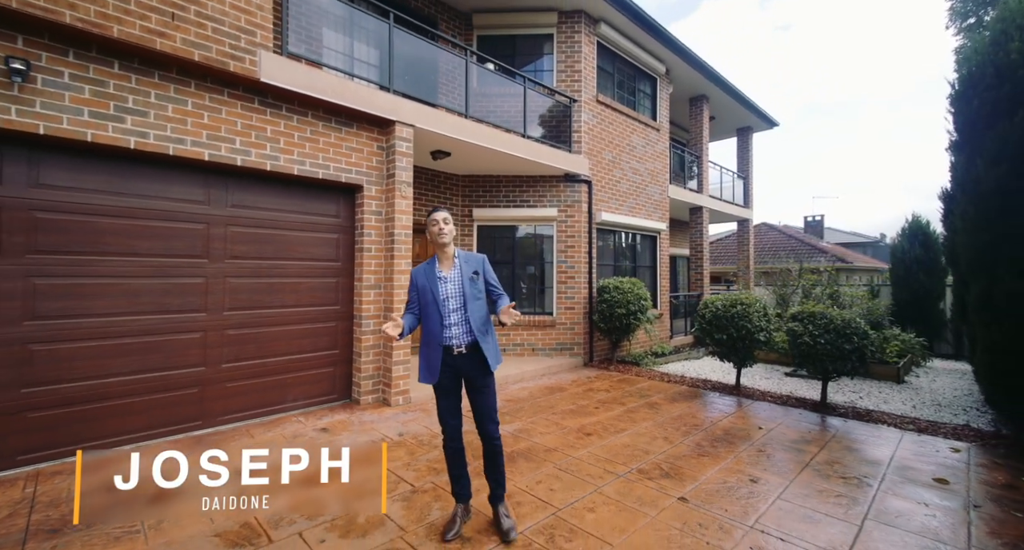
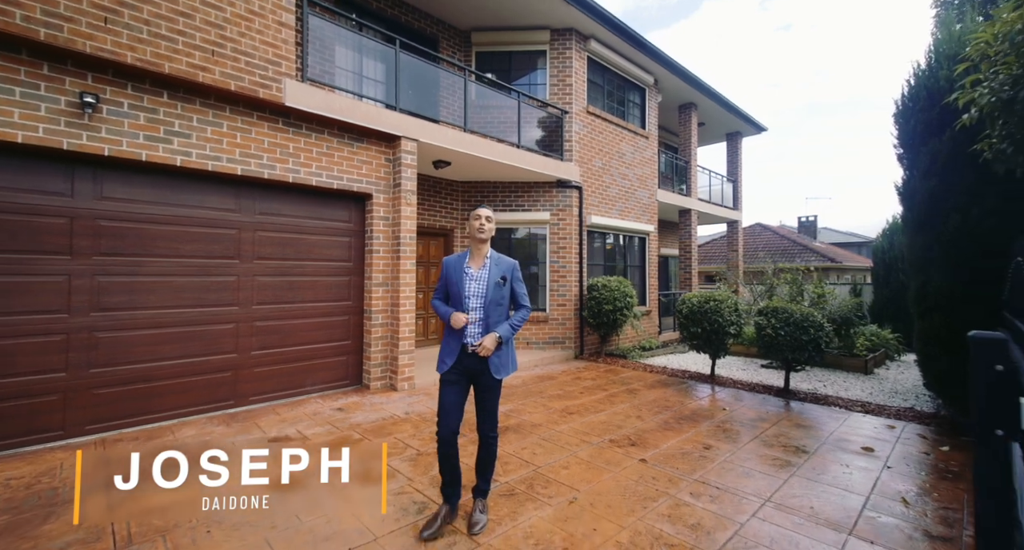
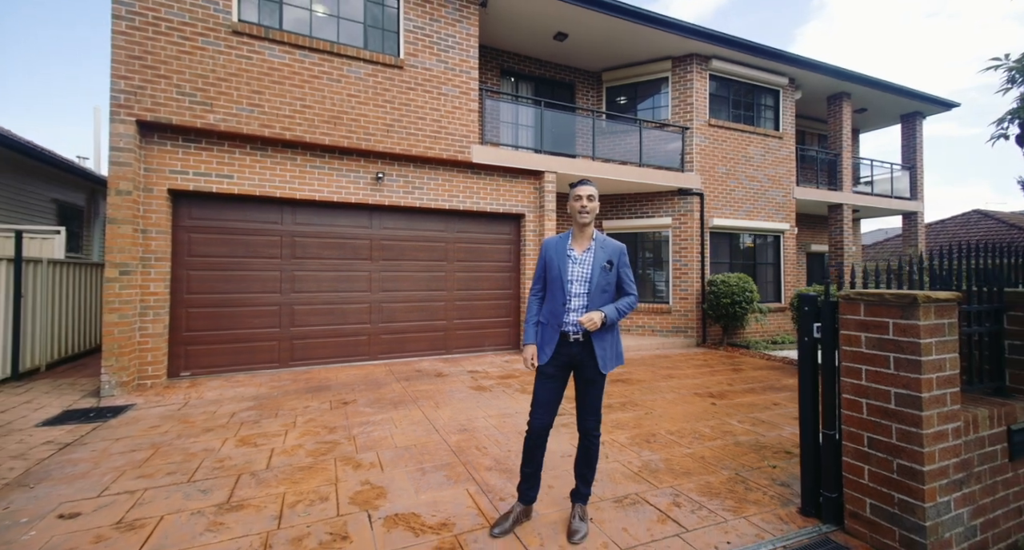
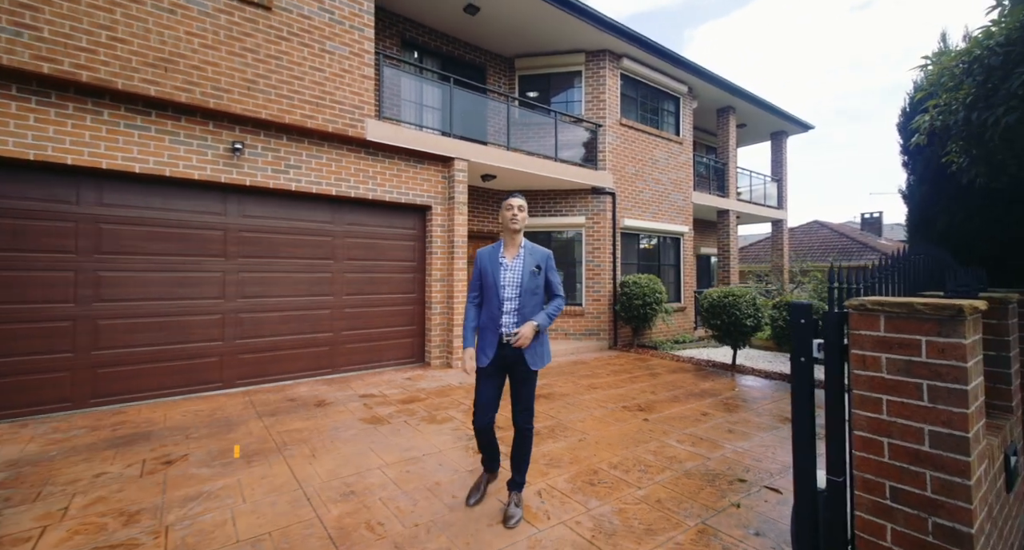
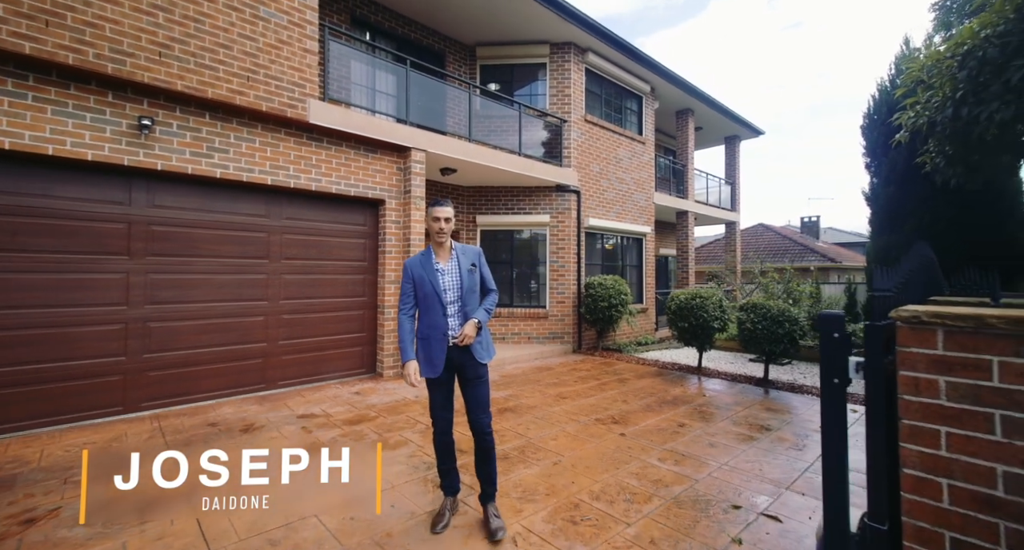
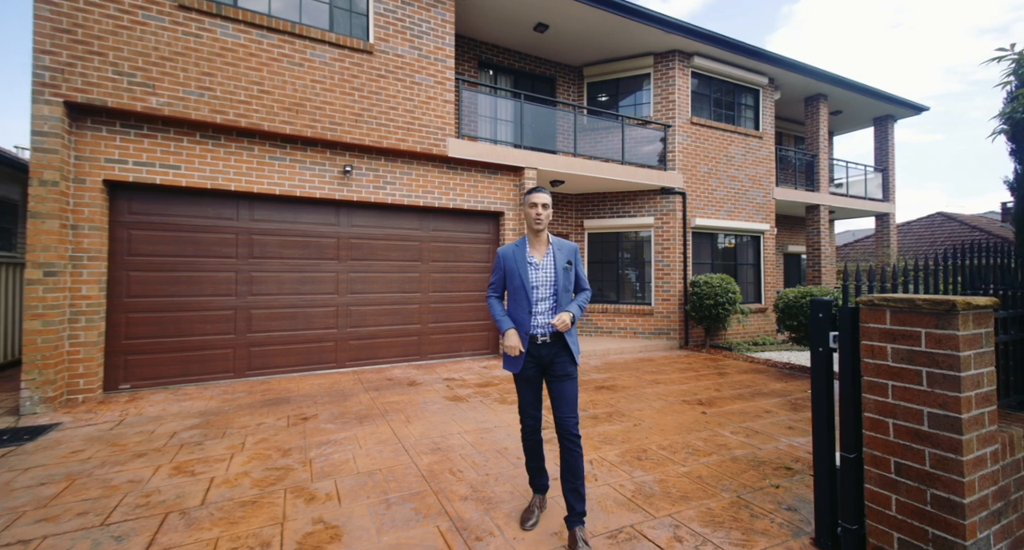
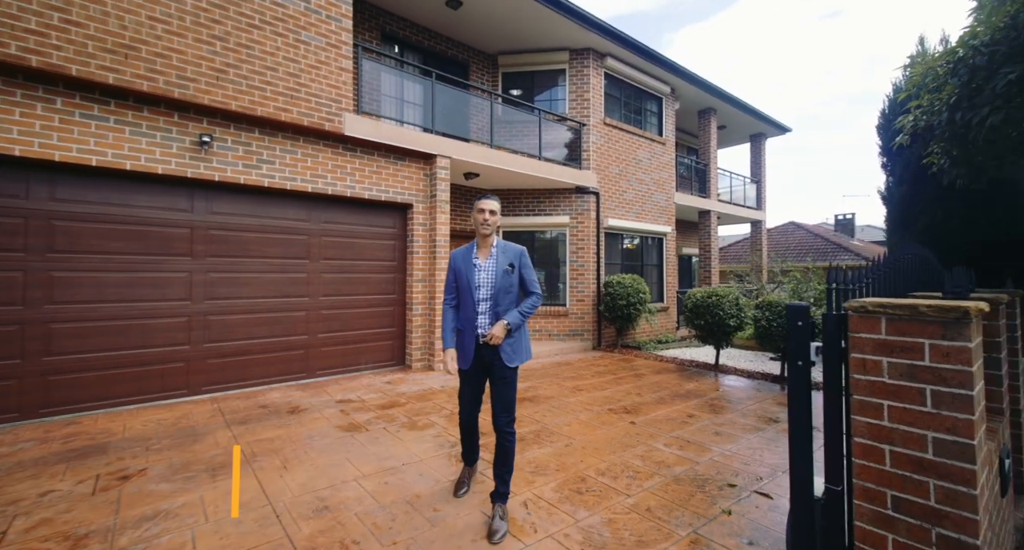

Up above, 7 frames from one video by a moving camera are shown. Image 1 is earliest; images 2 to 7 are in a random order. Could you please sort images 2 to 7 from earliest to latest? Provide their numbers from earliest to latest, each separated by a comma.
2, 5, 7, 4, 6, 3
